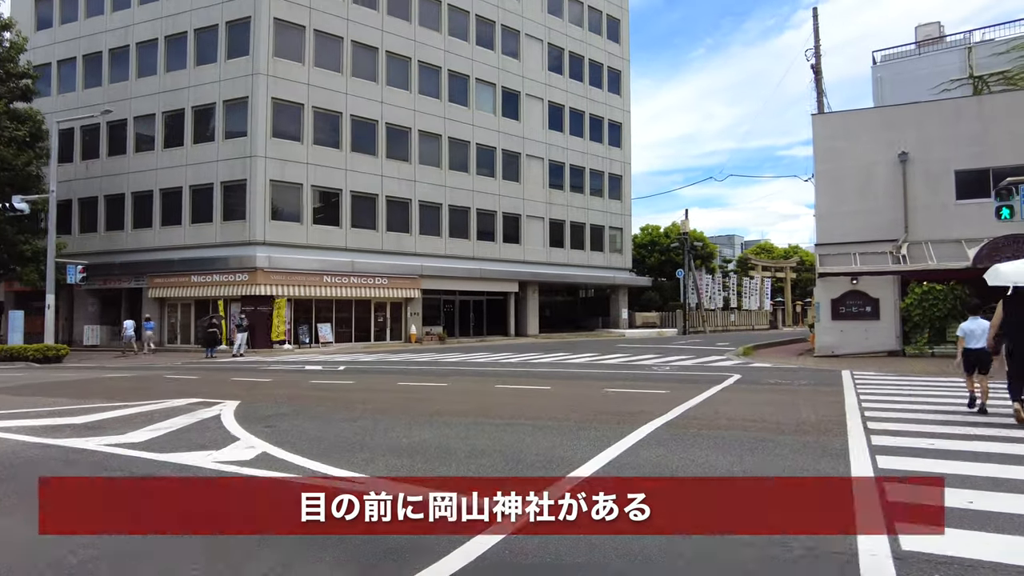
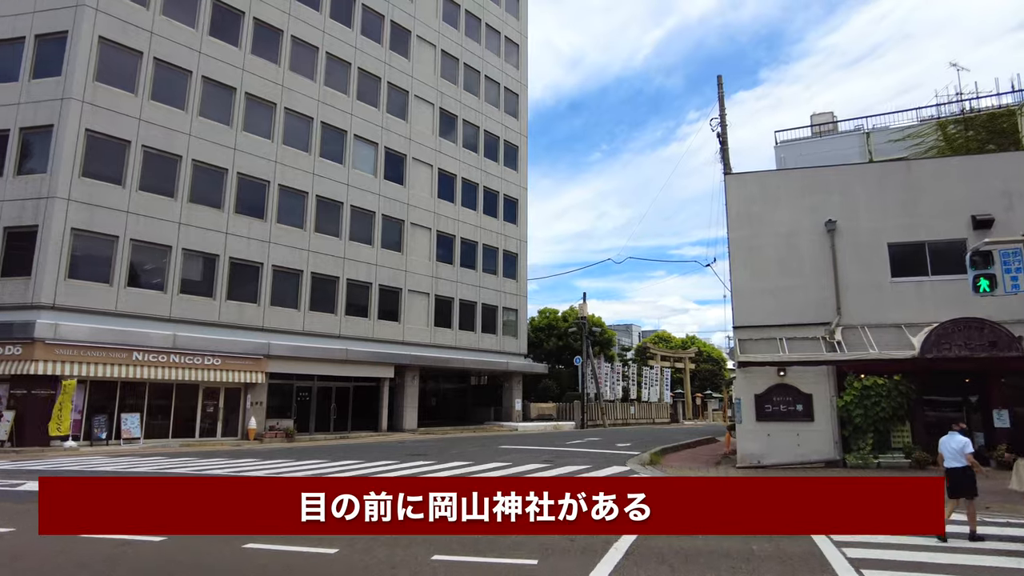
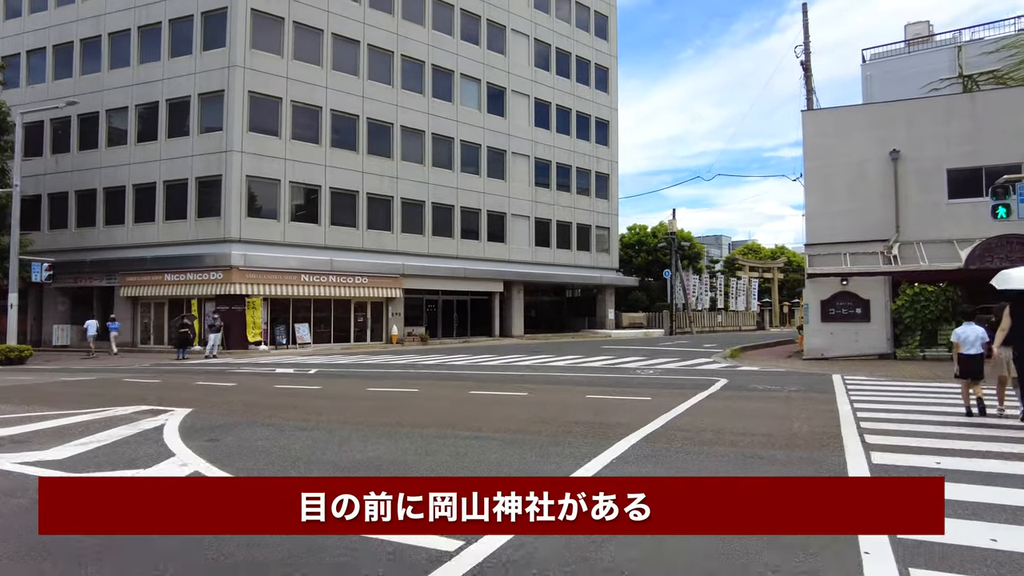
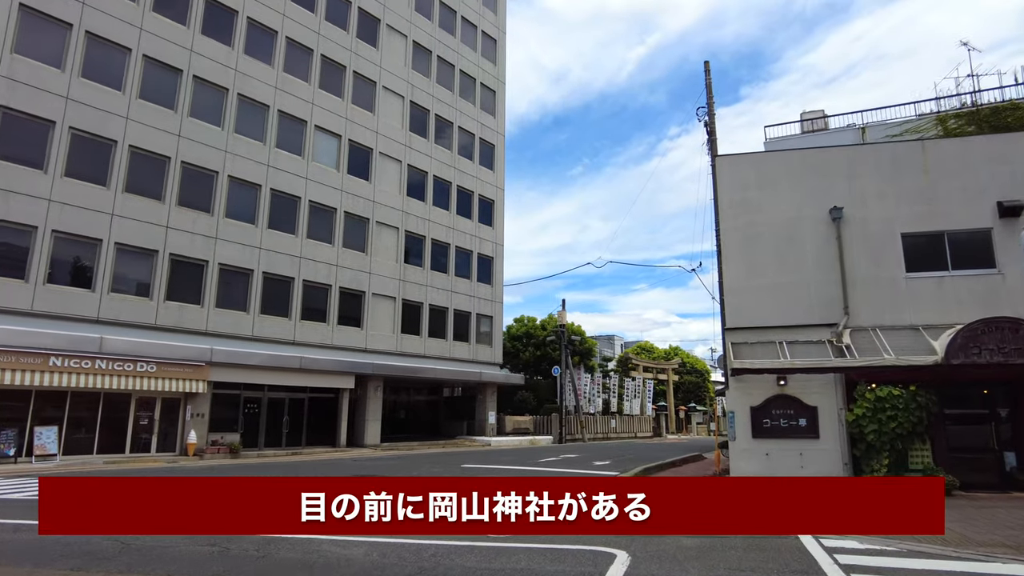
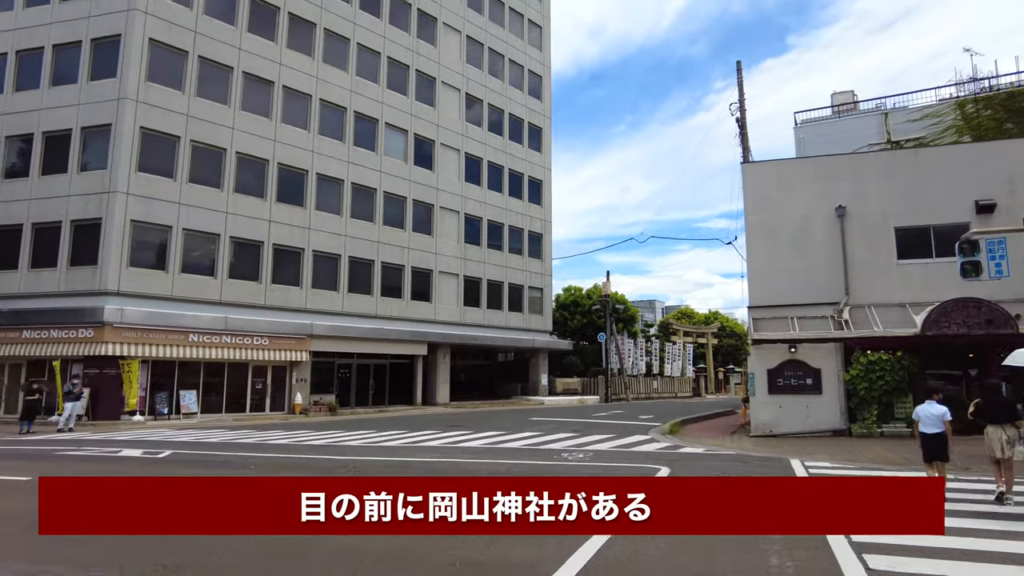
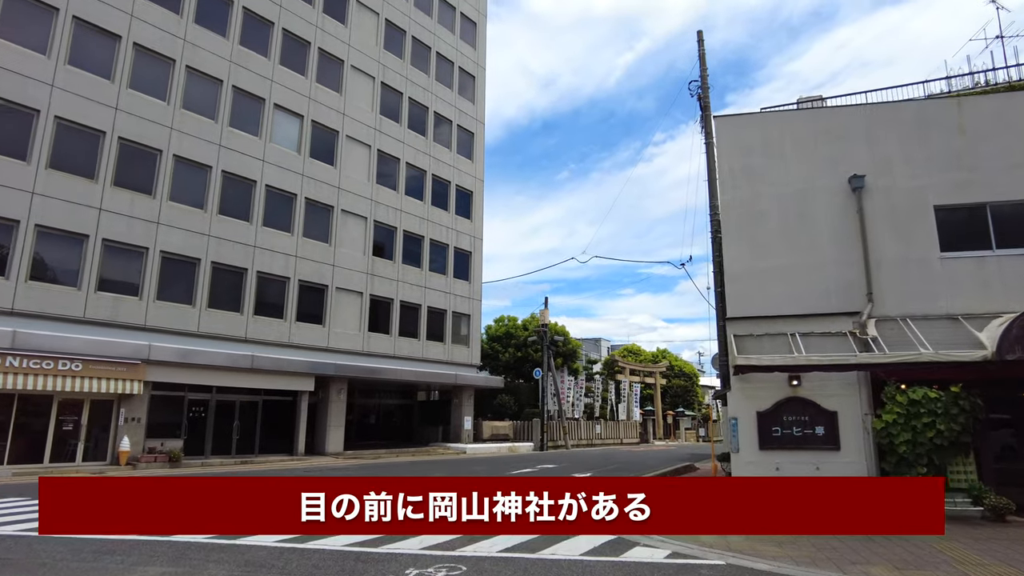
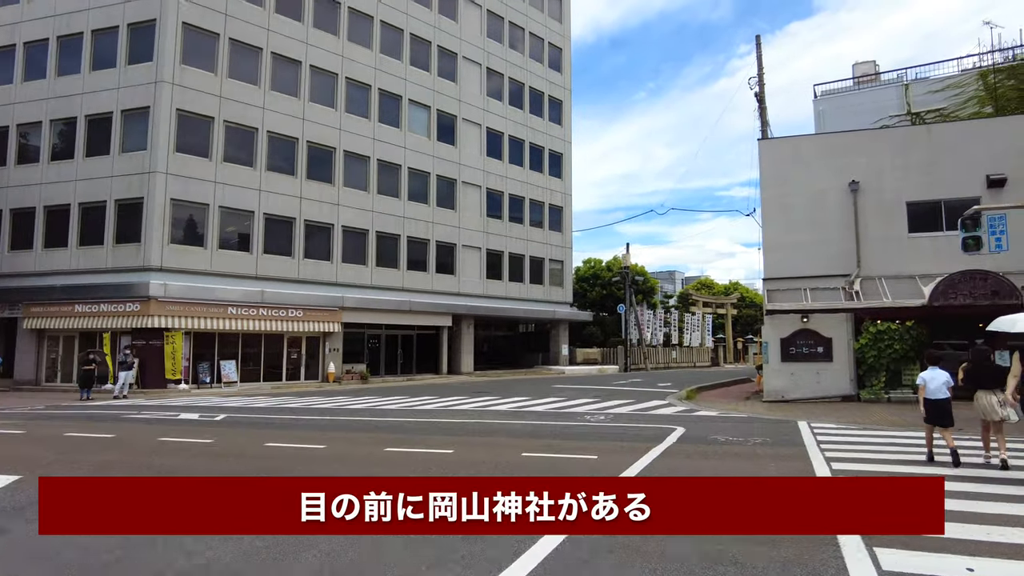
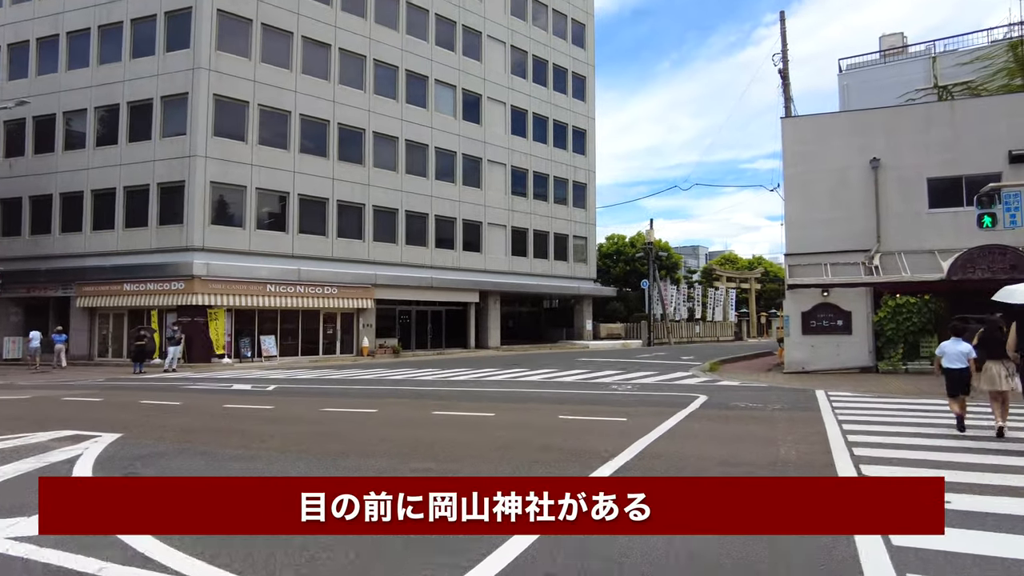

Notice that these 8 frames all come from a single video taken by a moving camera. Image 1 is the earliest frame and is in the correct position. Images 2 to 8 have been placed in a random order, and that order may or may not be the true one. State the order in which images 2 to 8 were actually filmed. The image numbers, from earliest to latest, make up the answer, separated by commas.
3, 8, 7, 5, 2, 4, 6
